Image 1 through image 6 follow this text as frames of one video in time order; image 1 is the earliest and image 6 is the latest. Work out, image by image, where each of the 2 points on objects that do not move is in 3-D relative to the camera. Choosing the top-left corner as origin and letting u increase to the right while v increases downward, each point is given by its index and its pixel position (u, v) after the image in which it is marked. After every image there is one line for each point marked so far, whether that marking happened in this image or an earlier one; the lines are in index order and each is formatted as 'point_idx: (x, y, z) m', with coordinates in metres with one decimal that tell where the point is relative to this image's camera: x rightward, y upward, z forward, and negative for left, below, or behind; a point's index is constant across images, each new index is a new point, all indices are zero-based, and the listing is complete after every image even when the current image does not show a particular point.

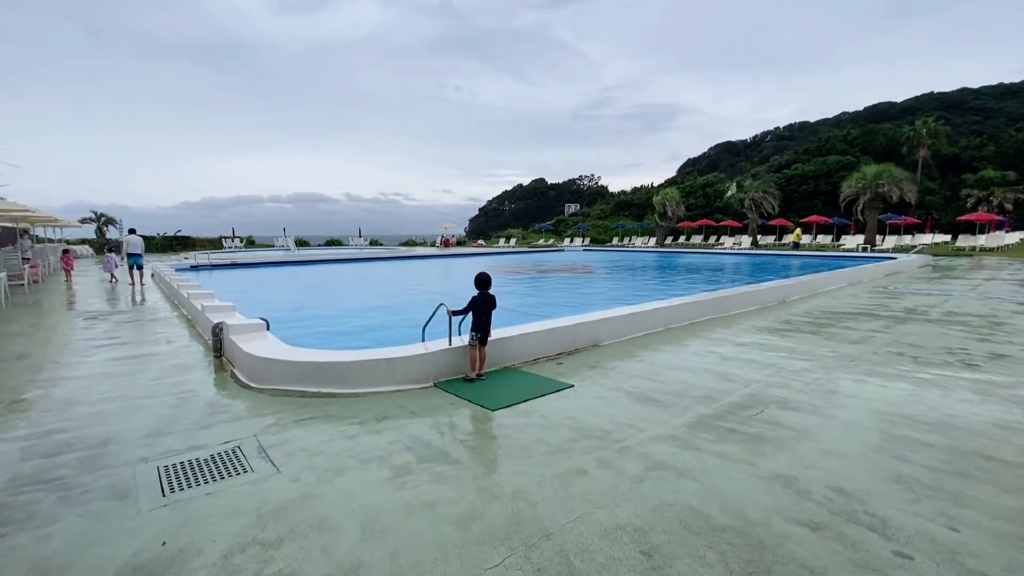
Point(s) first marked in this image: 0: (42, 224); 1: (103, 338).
0: (-16.9, +2.3, +17.5) m
1: (-5.2, -0.7, +6.2) m
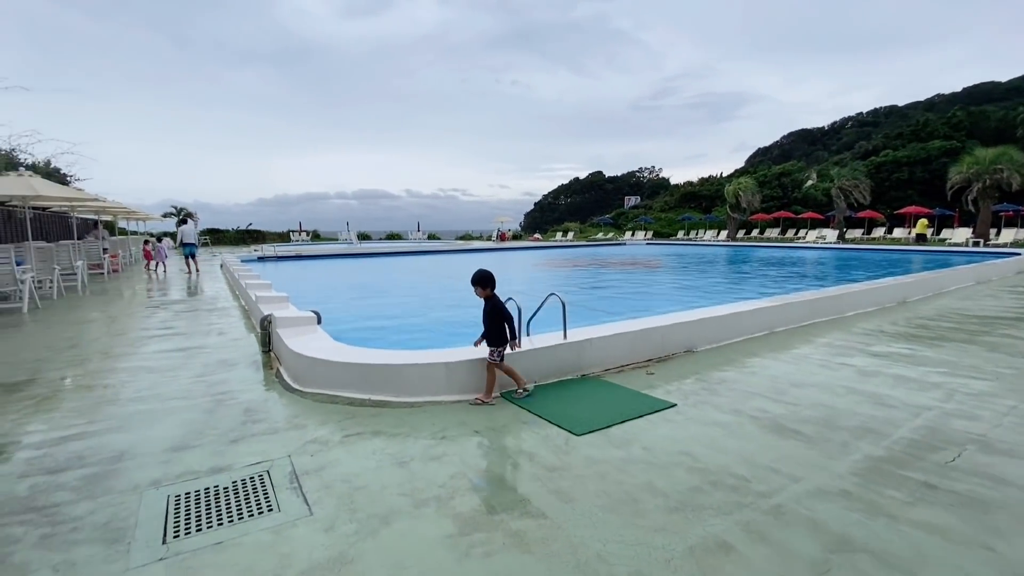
0: (-14.7, +2.7, +18.5) m
1: (-4.4, -0.5, +6.0) m
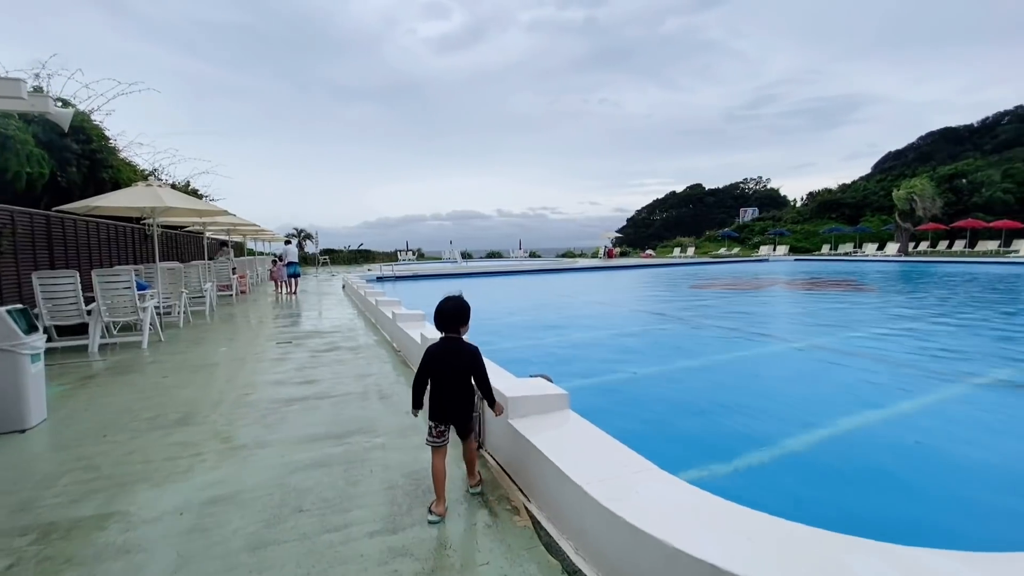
0: (-9.8, +1.9, +18.5) m
1: (-1.9, -0.8, +4.3) m
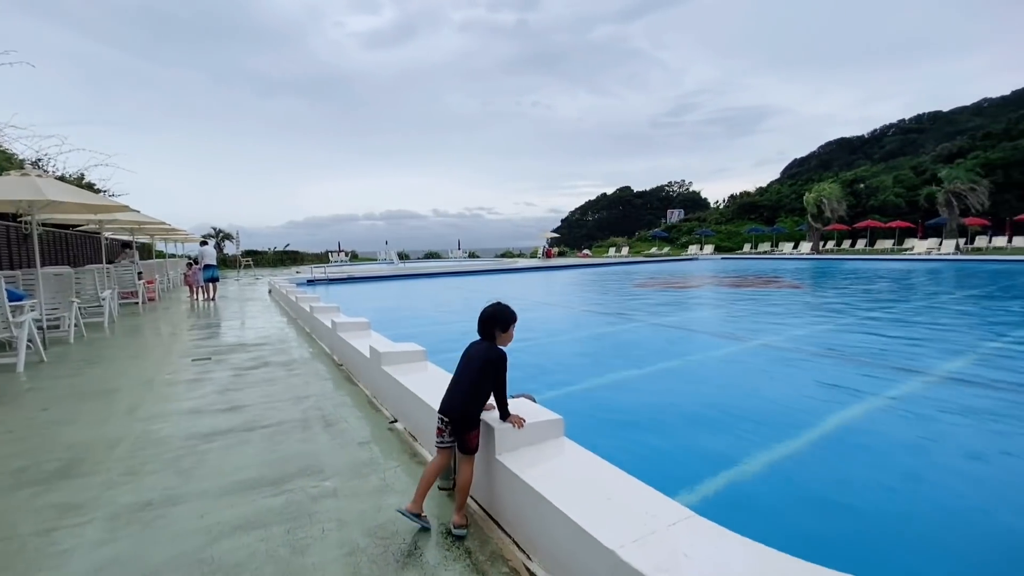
0: (-11.9, +1.7, +16.6) m
1: (-2.2, -0.9, +3.6) m
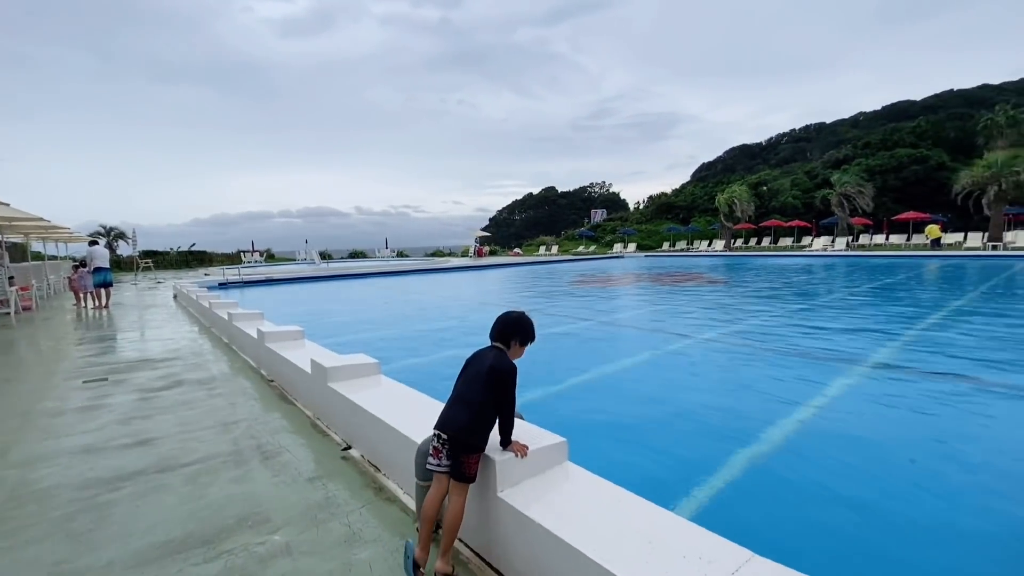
0: (-13.9, +1.5, +14.4) m
1: (-2.4, -1.0, +2.9) m
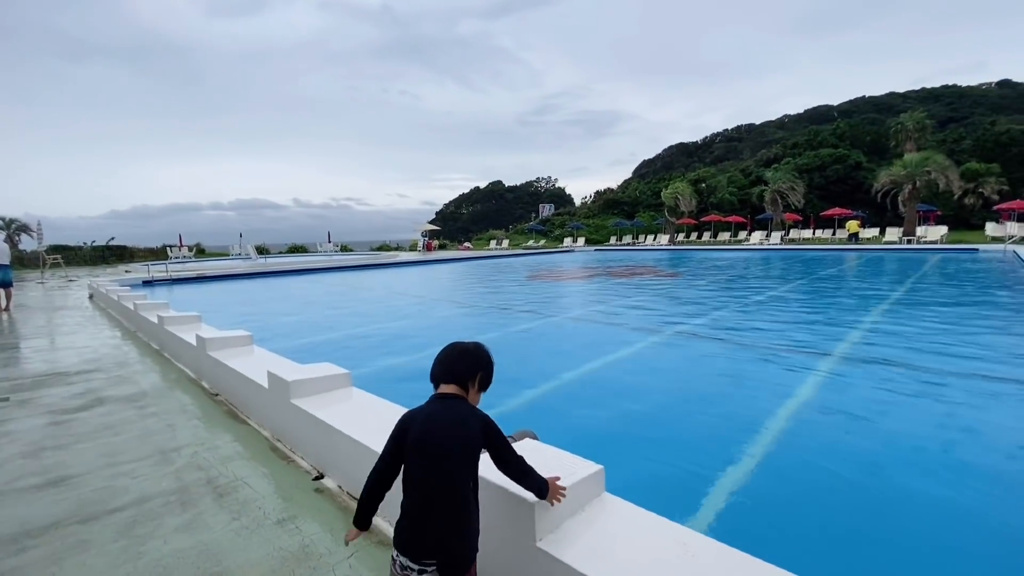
0: (-15.1, +1.5, +12.5) m
1: (-2.4, -1.0, +2.4) m
